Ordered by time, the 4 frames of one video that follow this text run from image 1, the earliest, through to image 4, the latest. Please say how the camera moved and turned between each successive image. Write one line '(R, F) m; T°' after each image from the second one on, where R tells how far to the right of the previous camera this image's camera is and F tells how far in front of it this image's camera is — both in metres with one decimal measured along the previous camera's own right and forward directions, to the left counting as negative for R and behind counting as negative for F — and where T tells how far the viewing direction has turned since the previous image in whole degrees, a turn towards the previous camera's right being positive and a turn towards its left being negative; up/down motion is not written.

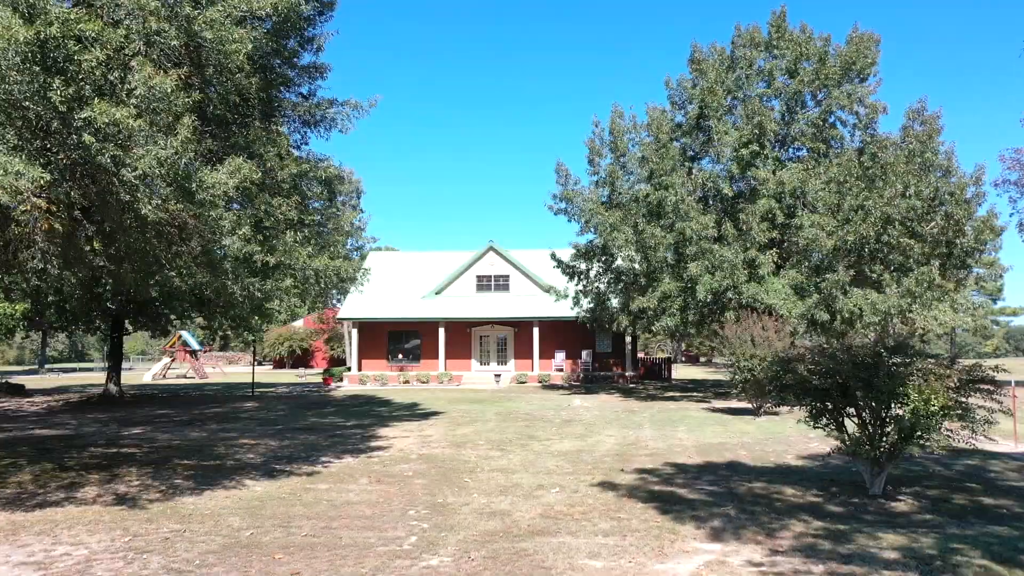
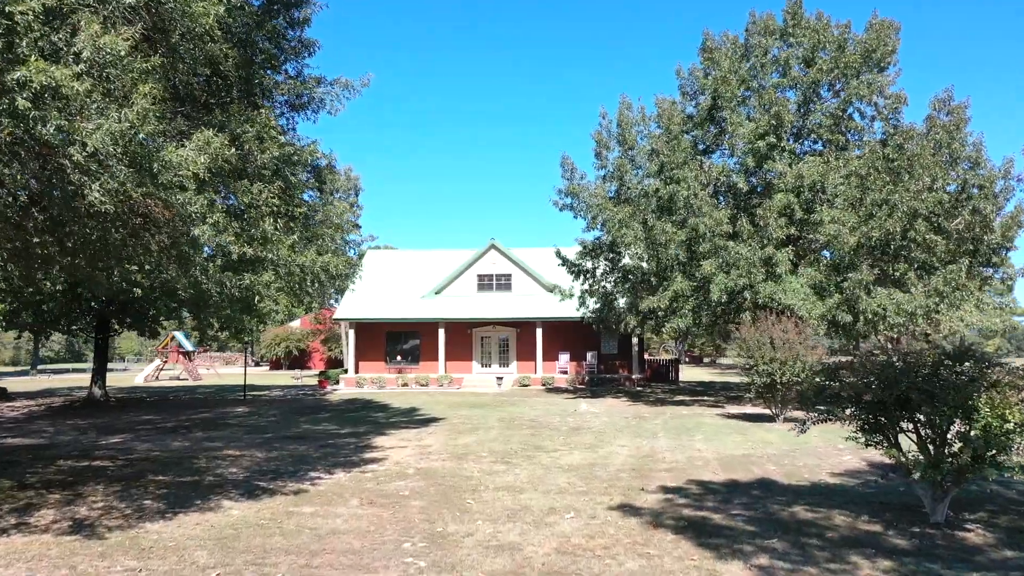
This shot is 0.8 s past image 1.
(-0.1, +0.9) m; 0°
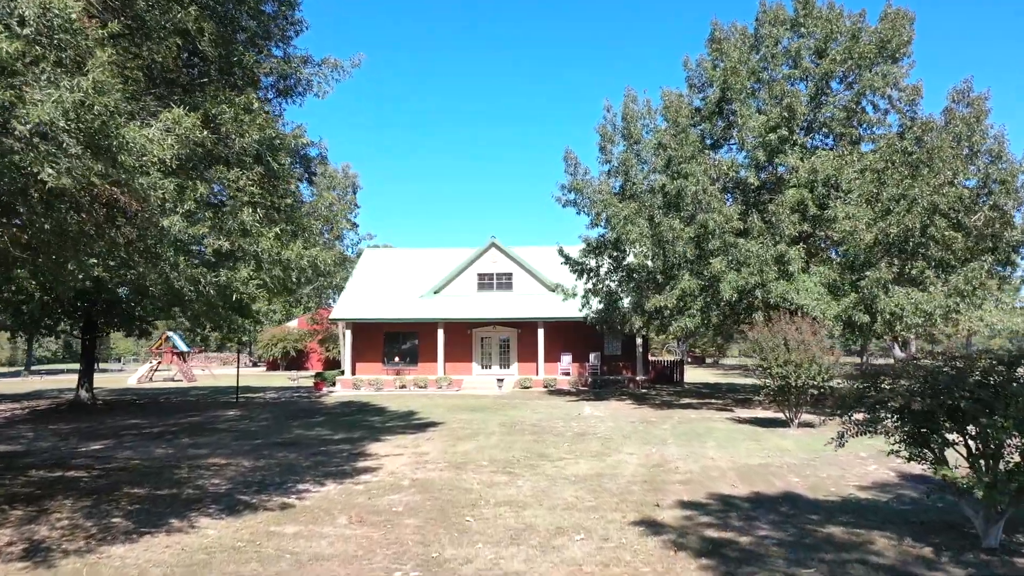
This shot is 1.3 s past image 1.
(0.0, +0.7) m; 0°
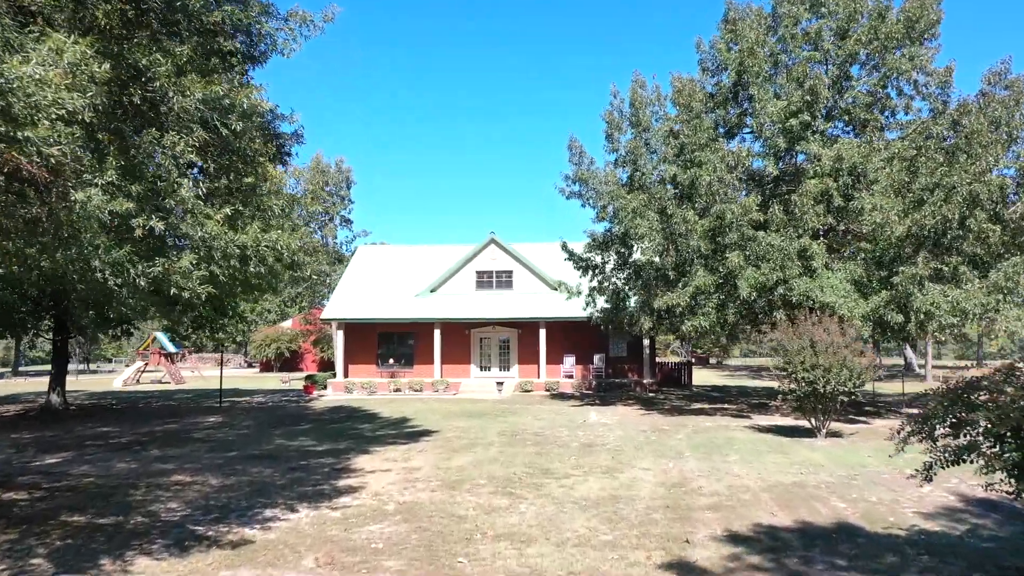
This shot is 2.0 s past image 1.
(0.0, +1.2) m; 0°
